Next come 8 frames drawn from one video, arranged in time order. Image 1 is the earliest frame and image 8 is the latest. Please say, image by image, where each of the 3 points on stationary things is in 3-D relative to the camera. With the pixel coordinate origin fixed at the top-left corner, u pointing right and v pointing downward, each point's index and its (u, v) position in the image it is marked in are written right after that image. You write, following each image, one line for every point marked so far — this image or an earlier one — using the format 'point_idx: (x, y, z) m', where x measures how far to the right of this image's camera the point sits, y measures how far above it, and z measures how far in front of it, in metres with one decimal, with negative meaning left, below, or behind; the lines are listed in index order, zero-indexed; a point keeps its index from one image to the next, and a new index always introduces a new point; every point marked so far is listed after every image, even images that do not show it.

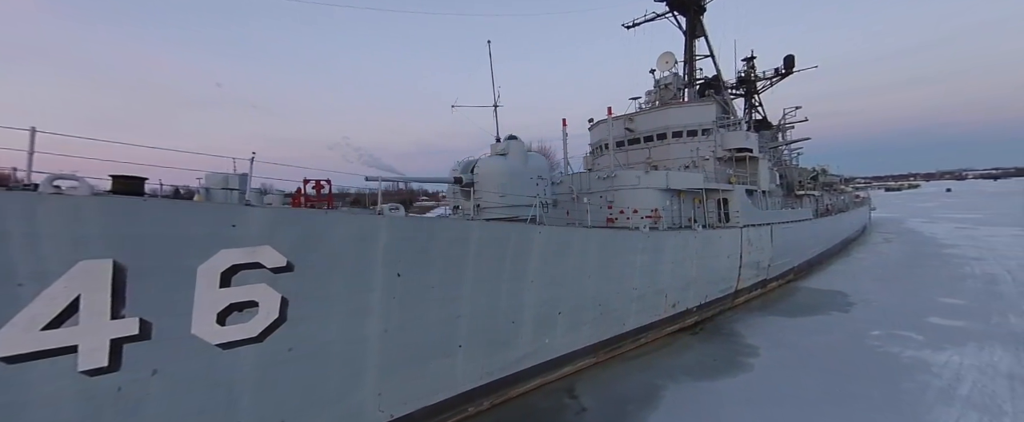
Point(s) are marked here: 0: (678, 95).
0: (+5.4, +3.8, +12.3) m
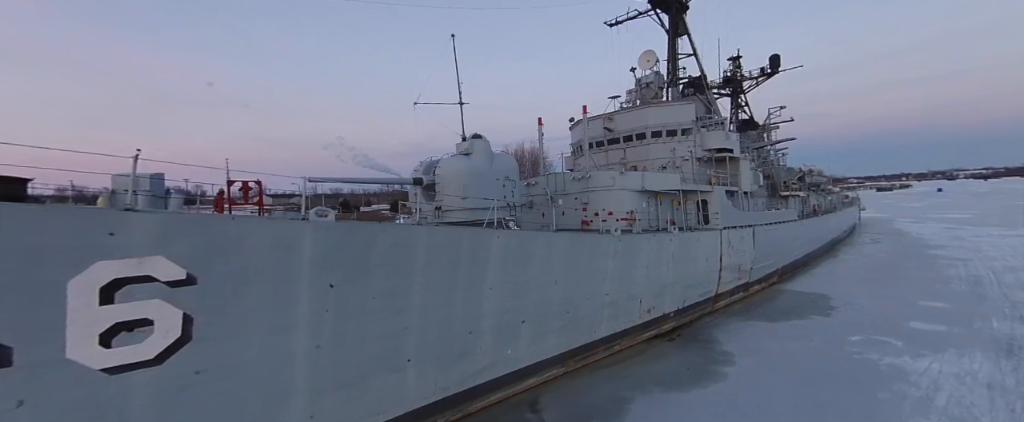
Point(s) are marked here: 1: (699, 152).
0: (+4.7, +3.8, +12.1) m
1: (+5.0, +1.6, +10.0) m
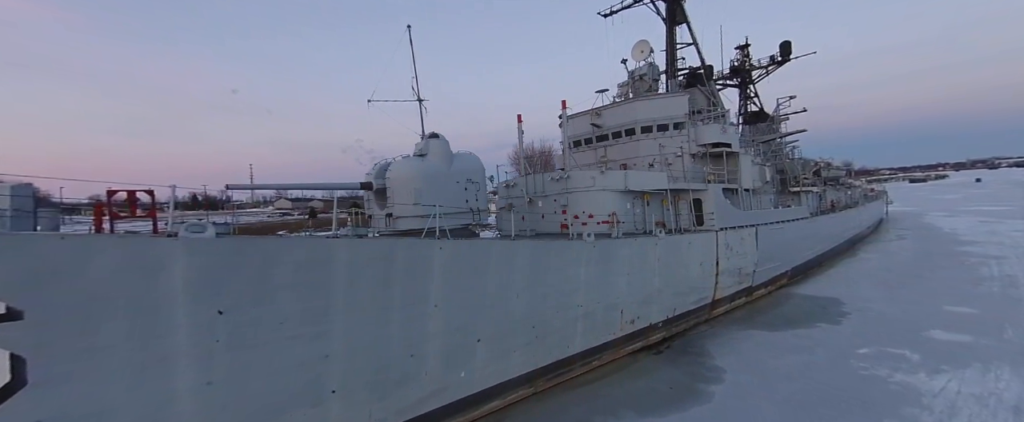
0: (+4.3, +3.8, +11.4) m
1: (+4.5, +1.6, +9.4) m
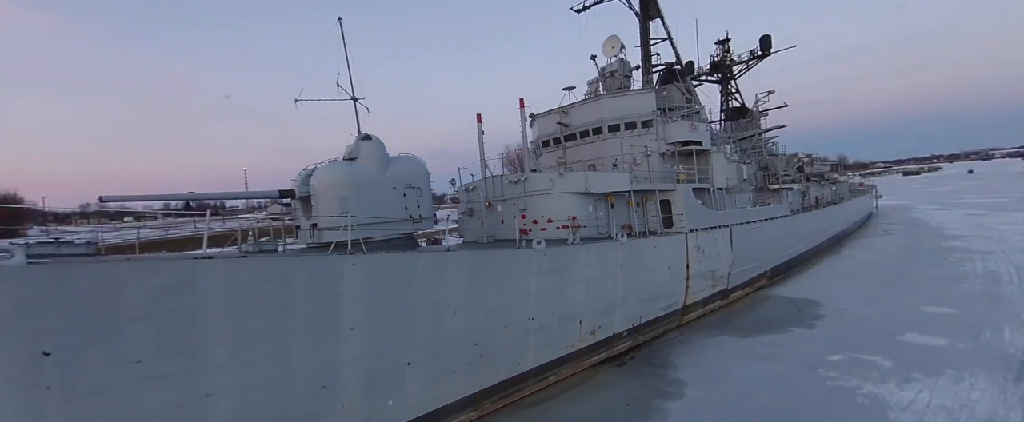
0: (+3.3, +3.7, +11.0) m
1: (+3.6, +1.5, +9.0) m
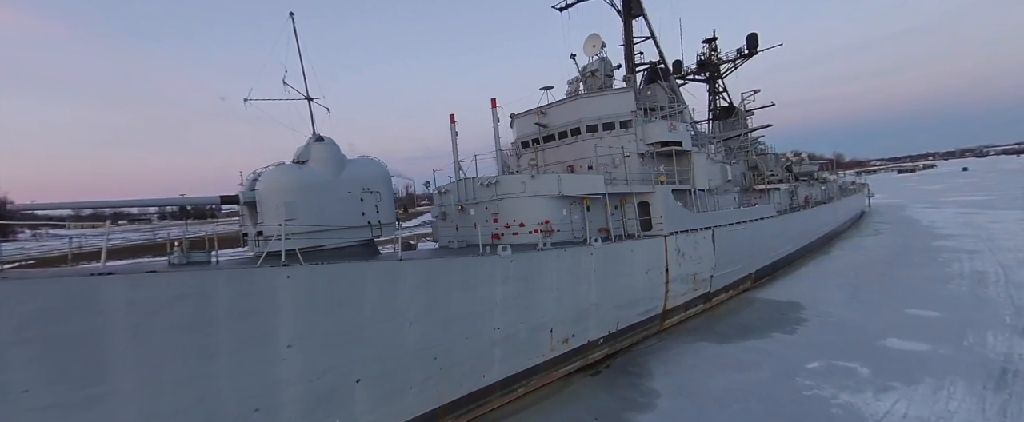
0: (+2.7, +3.7, +10.8) m
1: (+3.0, +1.5, +8.8) m
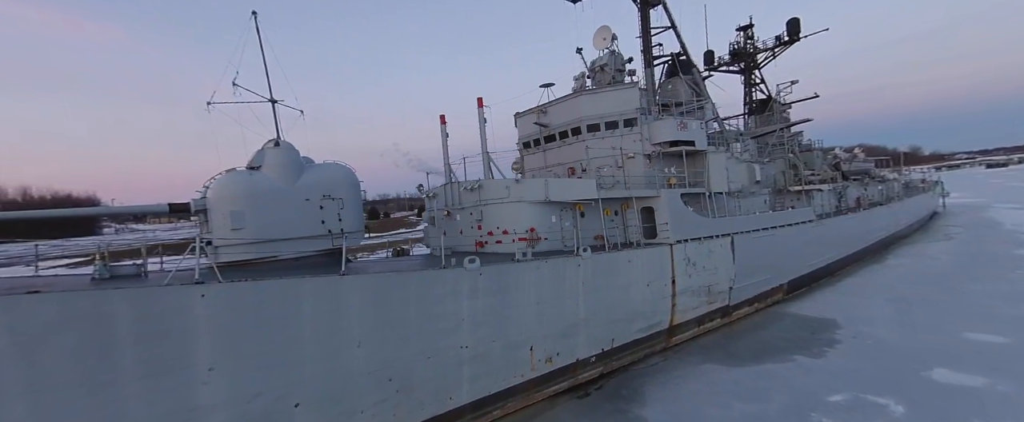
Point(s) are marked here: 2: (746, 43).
0: (+2.8, +3.6, +10.1) m
1: (+2.9, +1.4, +8.0) m
2: (+10.9, +7.8, +17.7) m
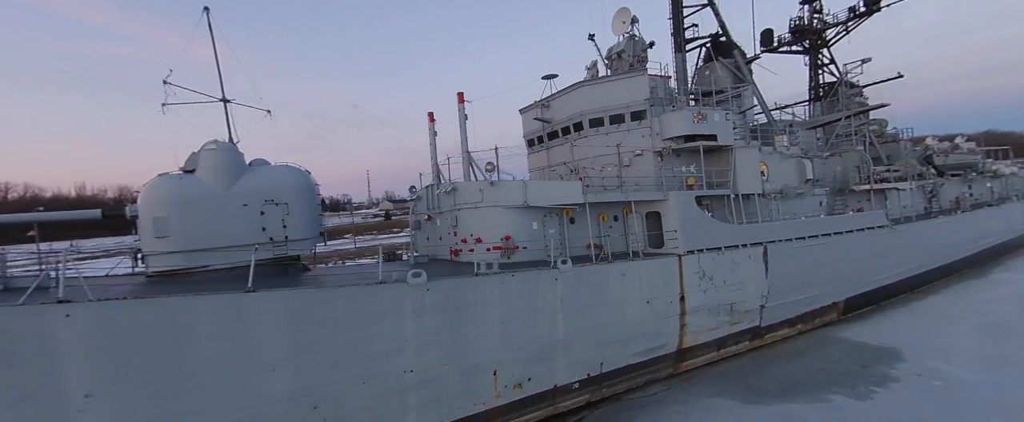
0: (+2.9, +3.5, +9.0) m
1: (+2.7, +1.3, +7.0) m
2: (+12.0, +7.8, +15.3) m
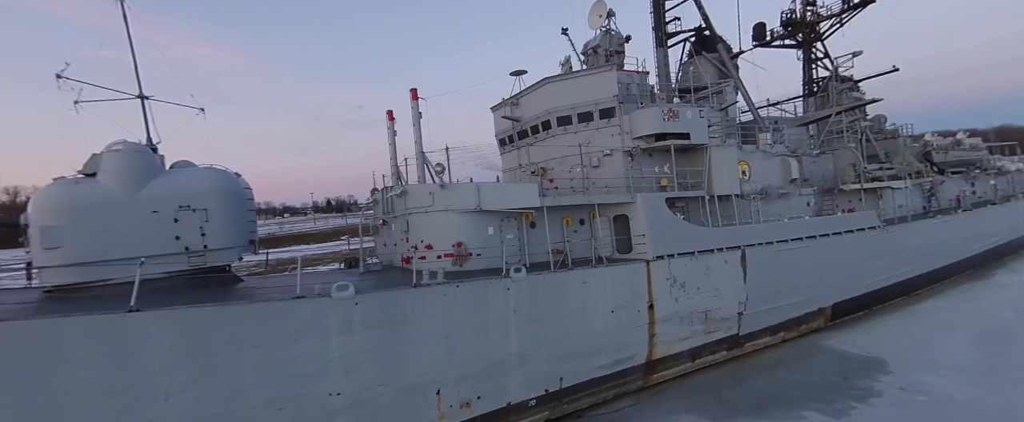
0: (+2.2, +3.5, +8.6) m
1: (+2.0, +1.2, +6.6) m
2: (+11.4, +7.8, +14.8) m
